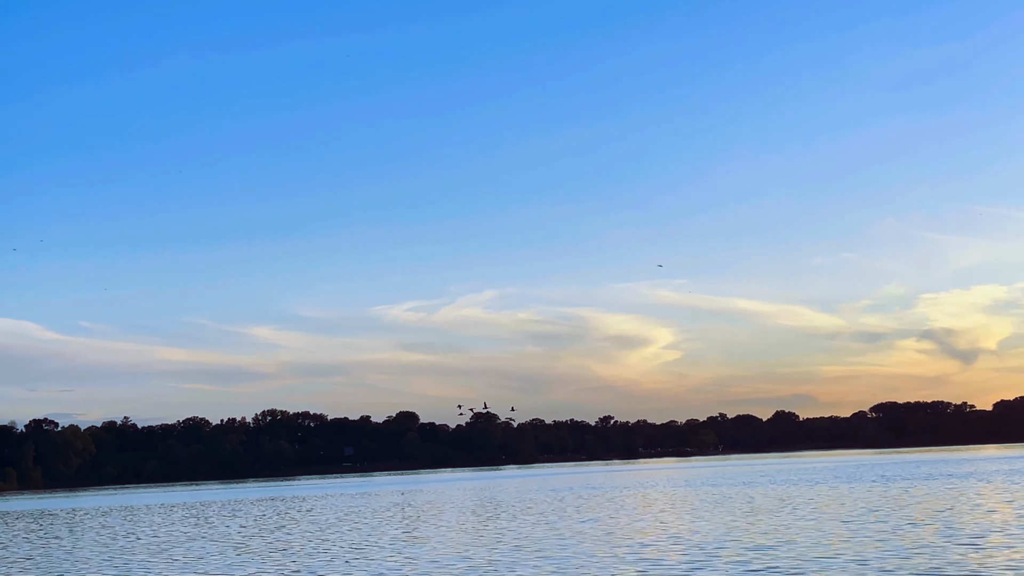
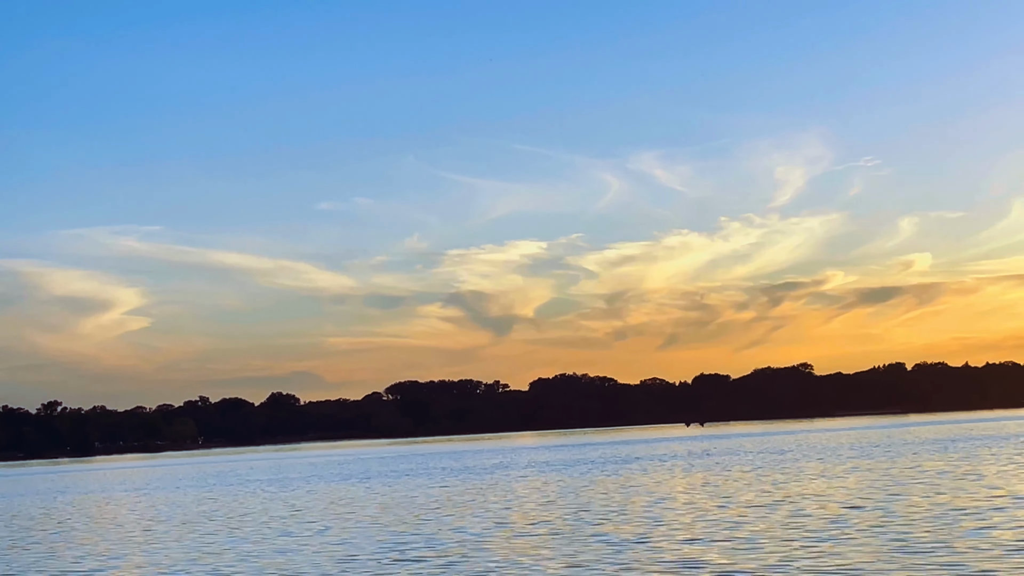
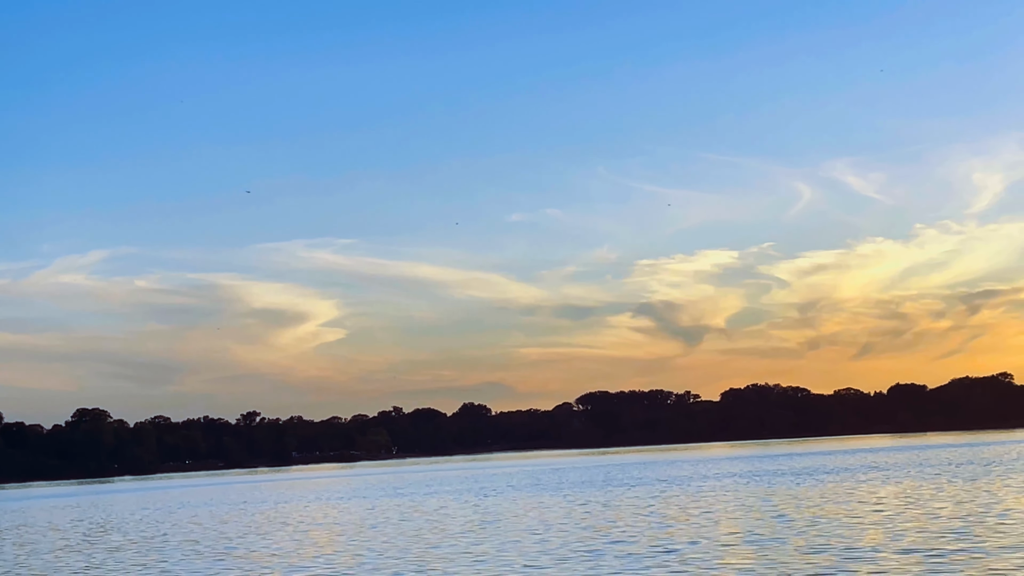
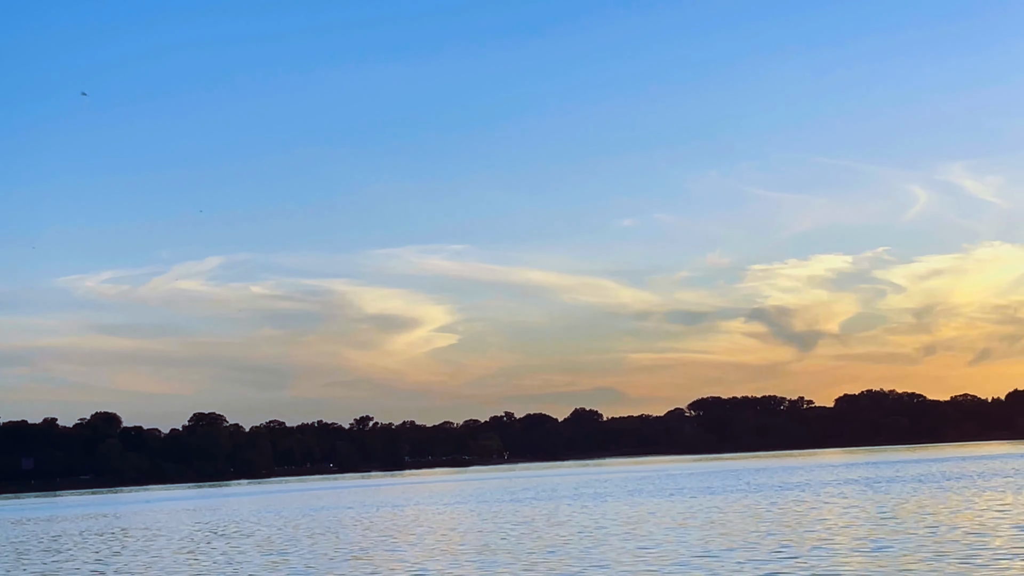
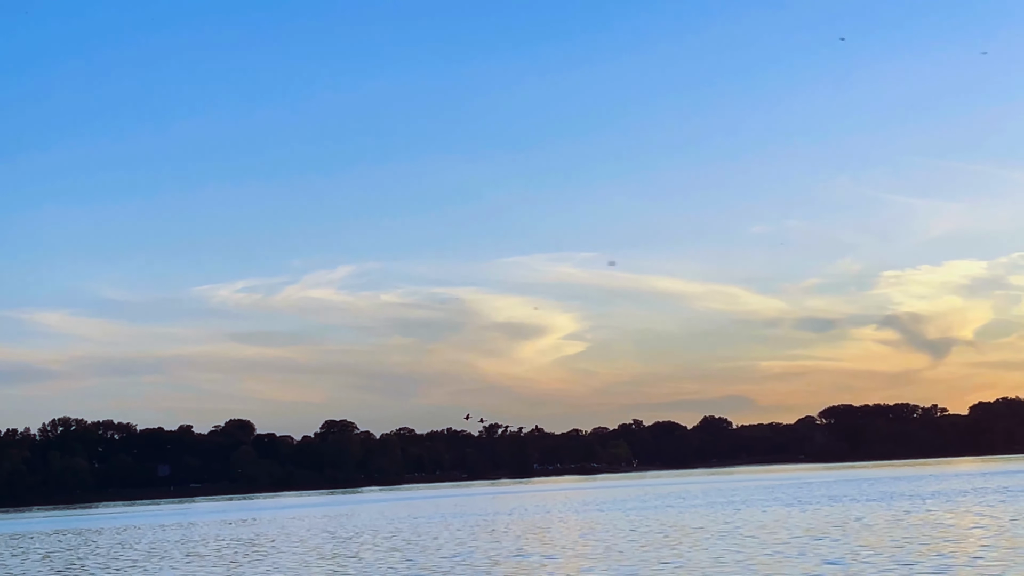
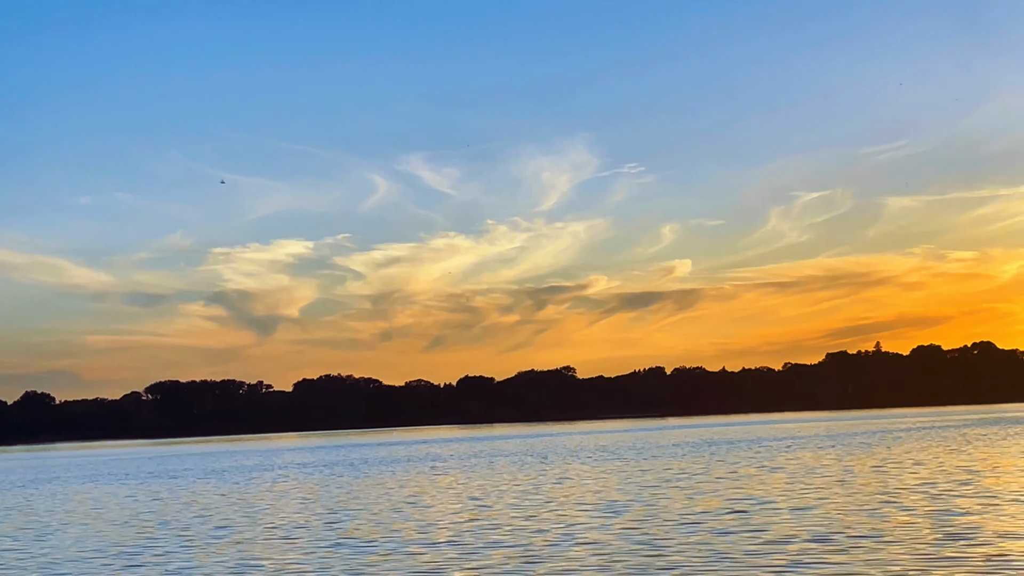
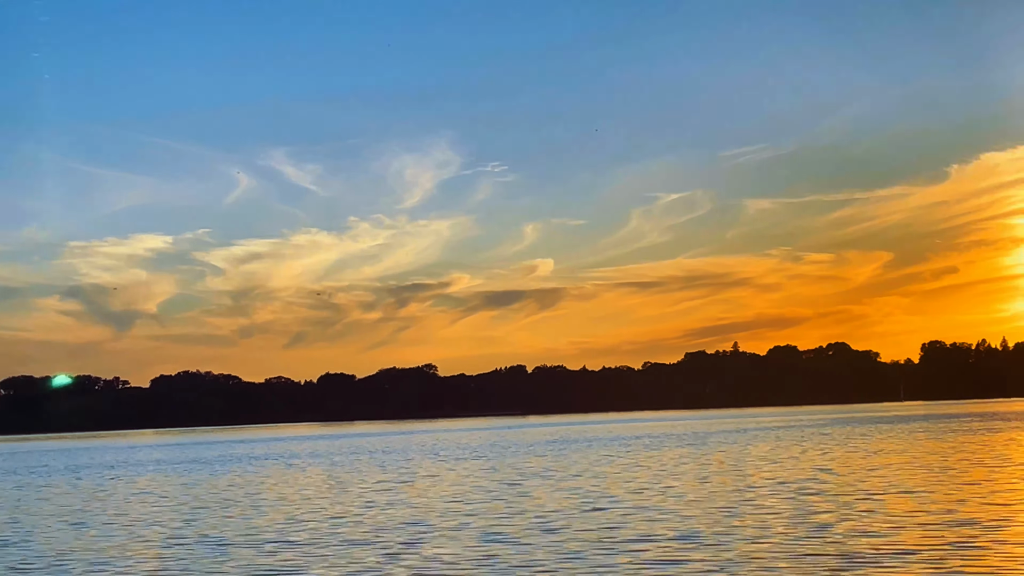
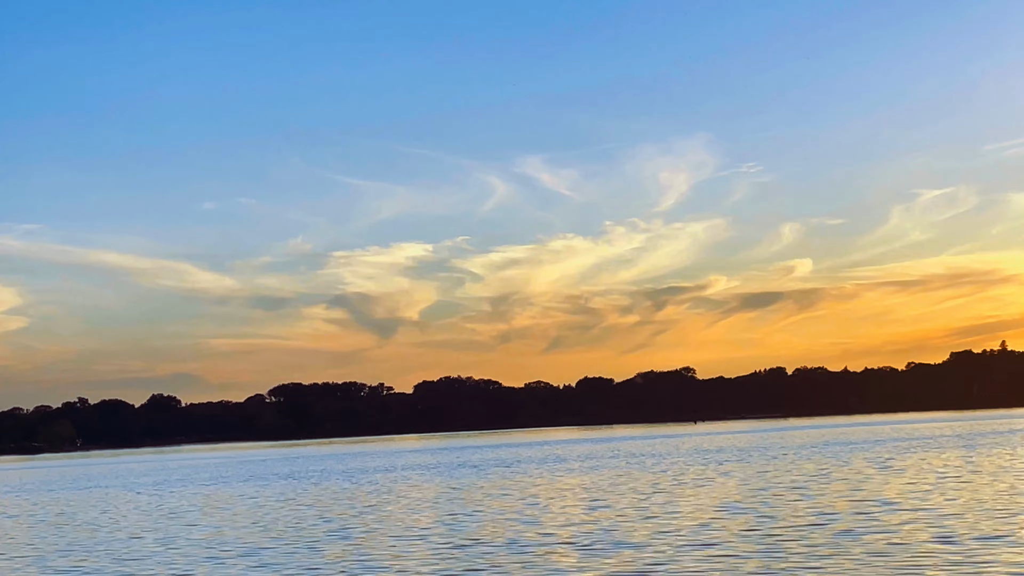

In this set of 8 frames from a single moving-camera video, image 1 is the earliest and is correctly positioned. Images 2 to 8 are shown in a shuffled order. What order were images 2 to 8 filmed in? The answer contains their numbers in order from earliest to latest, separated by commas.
5, 4, 3, 2, 8, 6, 7
